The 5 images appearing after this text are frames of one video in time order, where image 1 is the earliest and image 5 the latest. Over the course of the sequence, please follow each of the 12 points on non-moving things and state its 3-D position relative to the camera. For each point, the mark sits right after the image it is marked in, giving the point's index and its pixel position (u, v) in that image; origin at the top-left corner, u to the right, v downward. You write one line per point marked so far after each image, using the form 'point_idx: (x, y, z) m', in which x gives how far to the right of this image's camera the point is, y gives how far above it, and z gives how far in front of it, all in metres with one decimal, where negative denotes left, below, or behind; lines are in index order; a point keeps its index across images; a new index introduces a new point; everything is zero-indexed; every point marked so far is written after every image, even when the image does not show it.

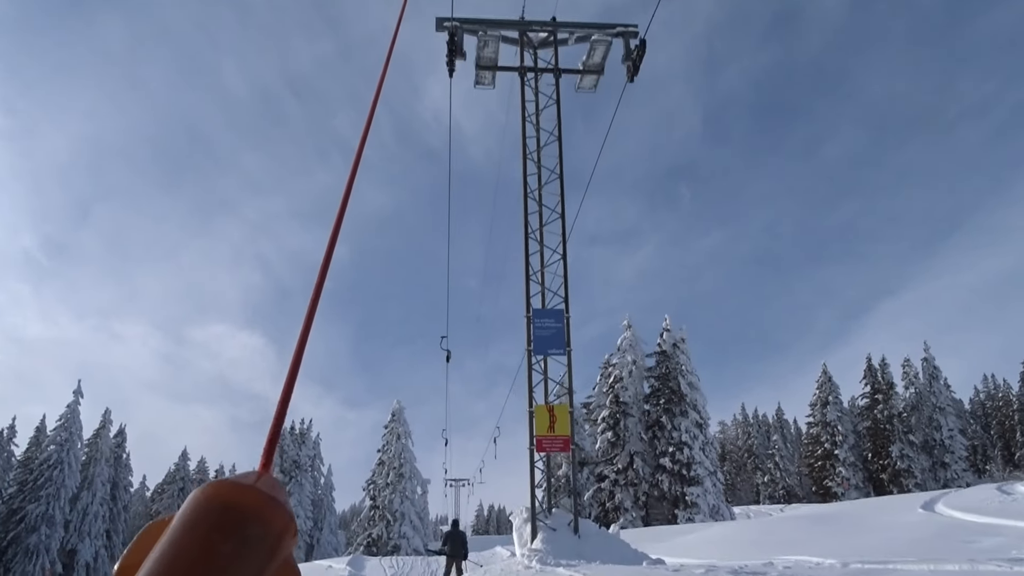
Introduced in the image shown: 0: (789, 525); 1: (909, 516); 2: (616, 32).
0: (+6.0, -5.2, +18.7) m
1: (+7.7, -4.4, +16.8) m
2: (+1.4, +3.4, +11.5) m
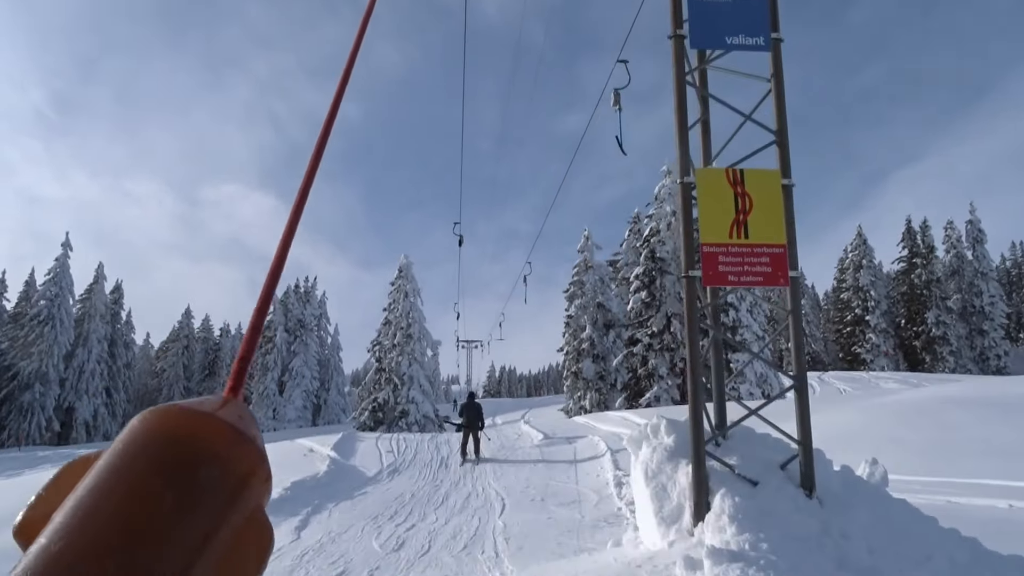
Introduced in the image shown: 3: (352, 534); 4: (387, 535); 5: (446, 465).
0: (+6.6, -1.9, +13.4) m
1: (+8.3, -1.5, +11.3) m
2: (+2.0, +5.4, +4.9) m
3: (-1.6, -2.5, +8.6) m
4: (-1.2, -2.4, +8.3) m
5: (-1.2, -3.2, +15.8) m
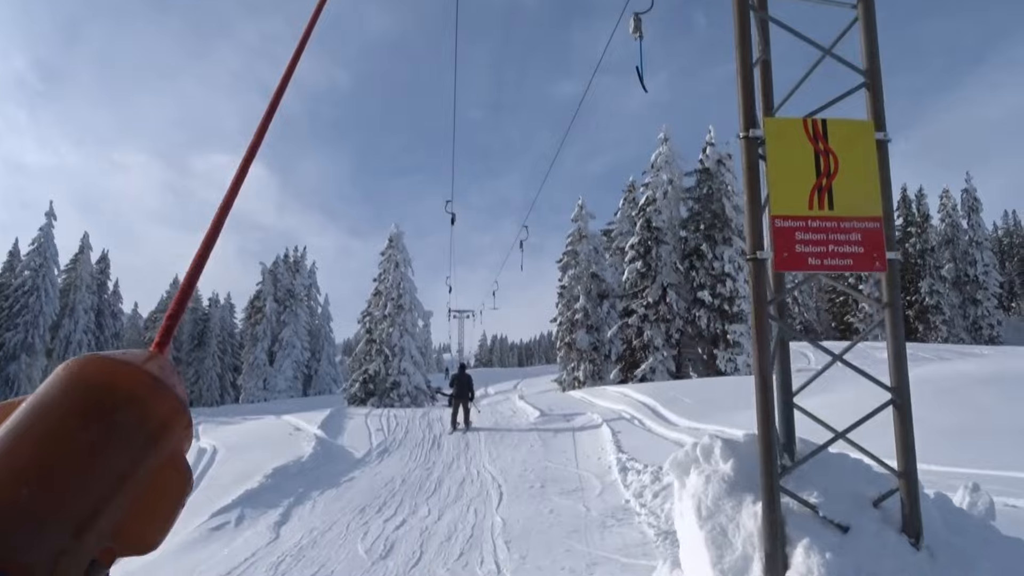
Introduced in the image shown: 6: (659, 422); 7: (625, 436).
0: (+6.6, -1.5, +12.7) m
1: (+8.3, -1.2, +10.6) m
2: (+2.0, +5.5, +3.9) m
3: (-1.6, -2.2, +7.8) m
4: (-1.2, -2.2, +7.5) m
5: (-1.3, -2.7, +15.0) m
6: (+2.4, -2.2, +14.3) m
7: (+1.8, -2.3, +13.6) m
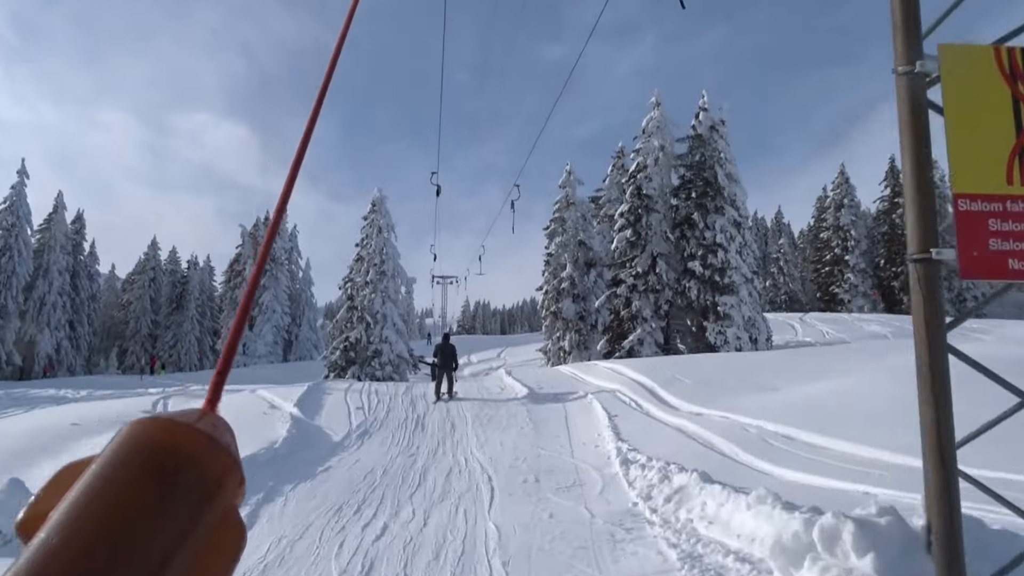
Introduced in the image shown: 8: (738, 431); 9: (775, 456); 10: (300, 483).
0: (+6.4, -1.3, +11.9) m
1: (+8.2, -1.0, +9.8) m
2: (+2.2, +5.5, +2.7) m
3: (-1.6, -2.0, +6.9) m
4: (-1.2, -2.0, +6.6) m
5: (-1.5, -2.3, +14.1) m
6: (+2.3, -1.8, +13.5) m
7: (+1.6, -1.9, +12.7) m
8: (+2.8, -1.8, +10.8) m
9: (+2.8, -1.8, +9.2) m
10: (-2.3, -2.1, +9.4) m
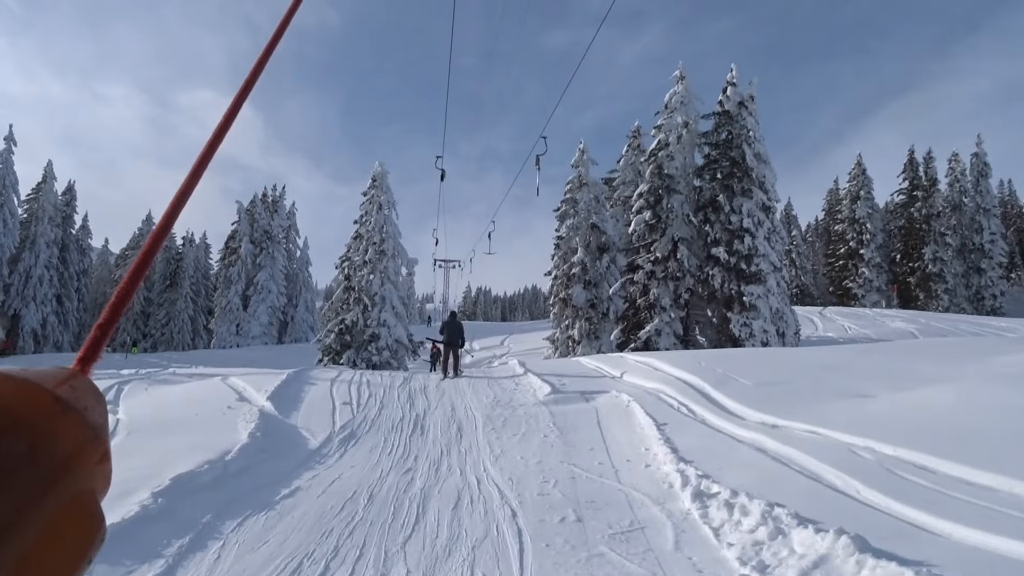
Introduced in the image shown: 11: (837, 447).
0: (+6.7, -1.1, +9.2) m
1: (+8.5, -1.0, +7.1) m
2: (+2.6, +5.6, -0.1) m
3: (-1.4, -1.7, +4.2) m
4: (-1.0, -1.7, +3.9) m
5: (-1.2, -1.9, +11.4) m
6: (+2.6, -1.6, +10.8) m
7: (+1.9, -1.7, +10.0) m
8: (+3.1, -1.6, +8.1) m
9: (+3.0, -1.6, +6.5) m
10: (-2.0, -1.8, +6.7) m
11: (+3.2, -1.6, +8.5) m
